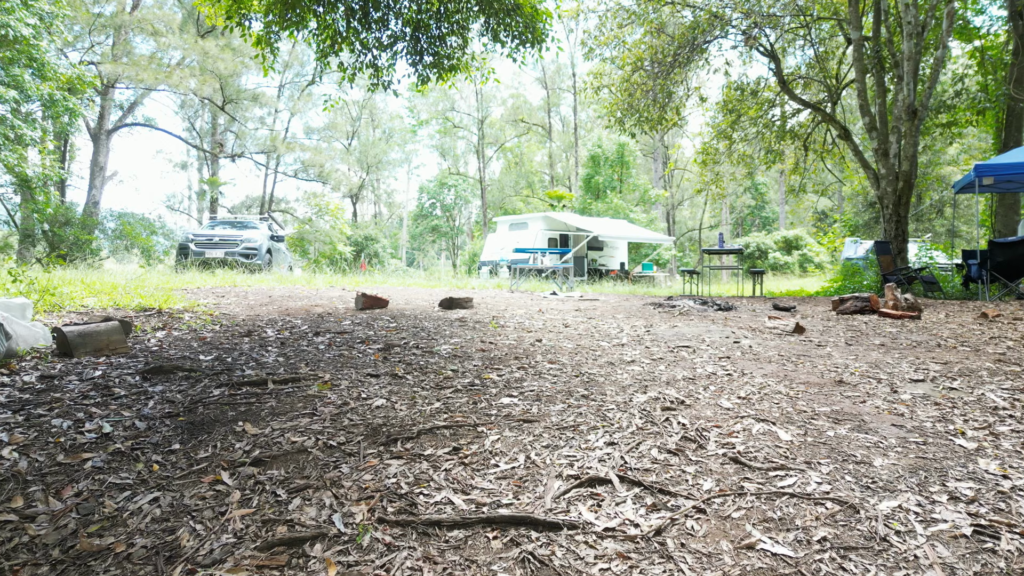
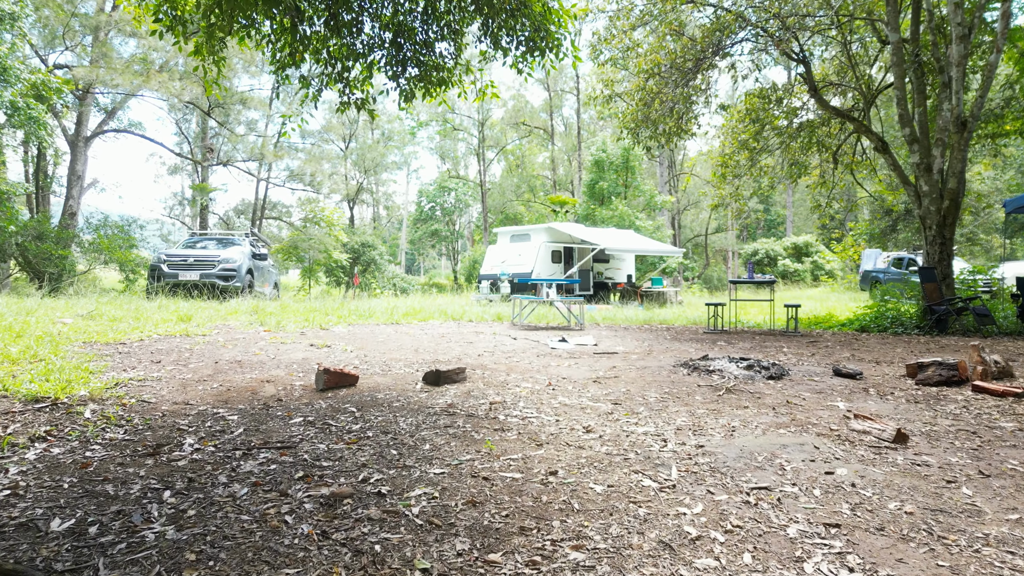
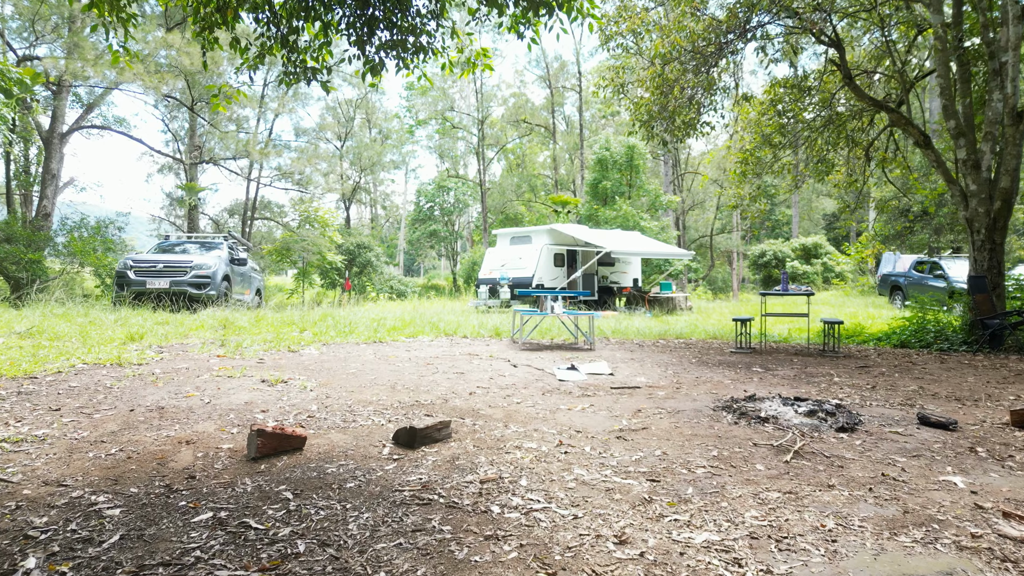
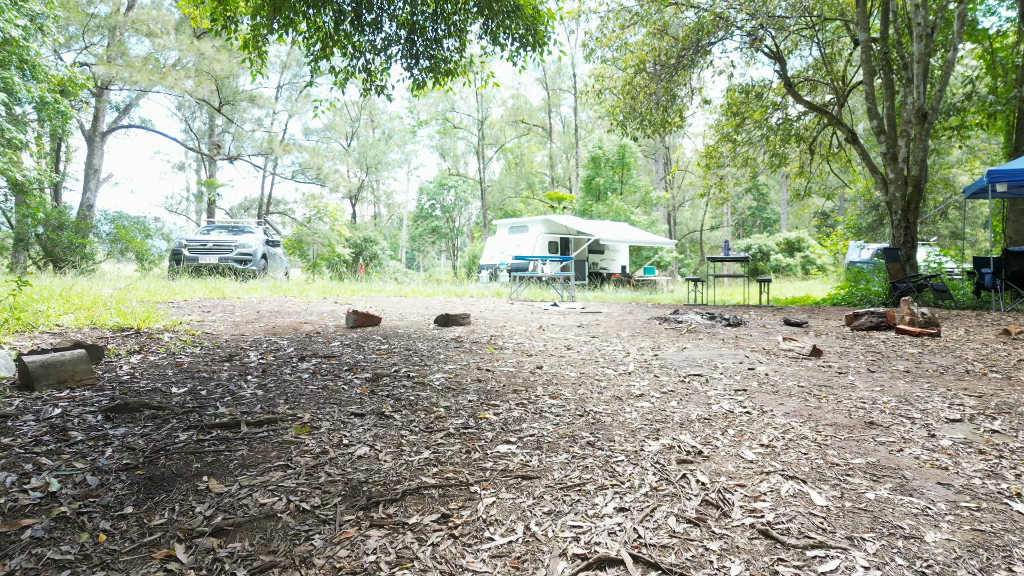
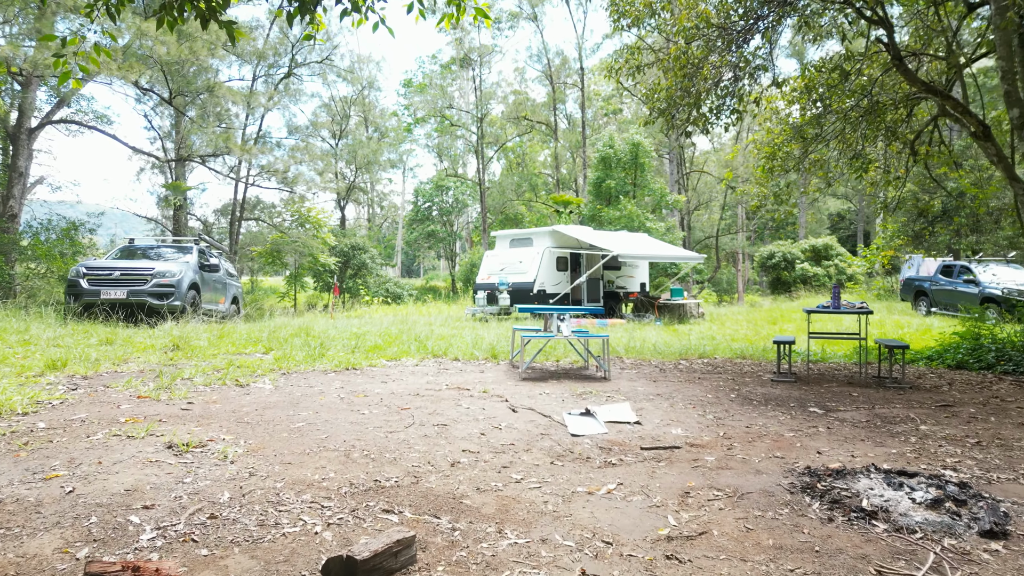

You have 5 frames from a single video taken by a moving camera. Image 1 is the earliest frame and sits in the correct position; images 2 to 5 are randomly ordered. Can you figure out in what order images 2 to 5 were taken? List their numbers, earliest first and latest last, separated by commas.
4, 2, 3, 5
